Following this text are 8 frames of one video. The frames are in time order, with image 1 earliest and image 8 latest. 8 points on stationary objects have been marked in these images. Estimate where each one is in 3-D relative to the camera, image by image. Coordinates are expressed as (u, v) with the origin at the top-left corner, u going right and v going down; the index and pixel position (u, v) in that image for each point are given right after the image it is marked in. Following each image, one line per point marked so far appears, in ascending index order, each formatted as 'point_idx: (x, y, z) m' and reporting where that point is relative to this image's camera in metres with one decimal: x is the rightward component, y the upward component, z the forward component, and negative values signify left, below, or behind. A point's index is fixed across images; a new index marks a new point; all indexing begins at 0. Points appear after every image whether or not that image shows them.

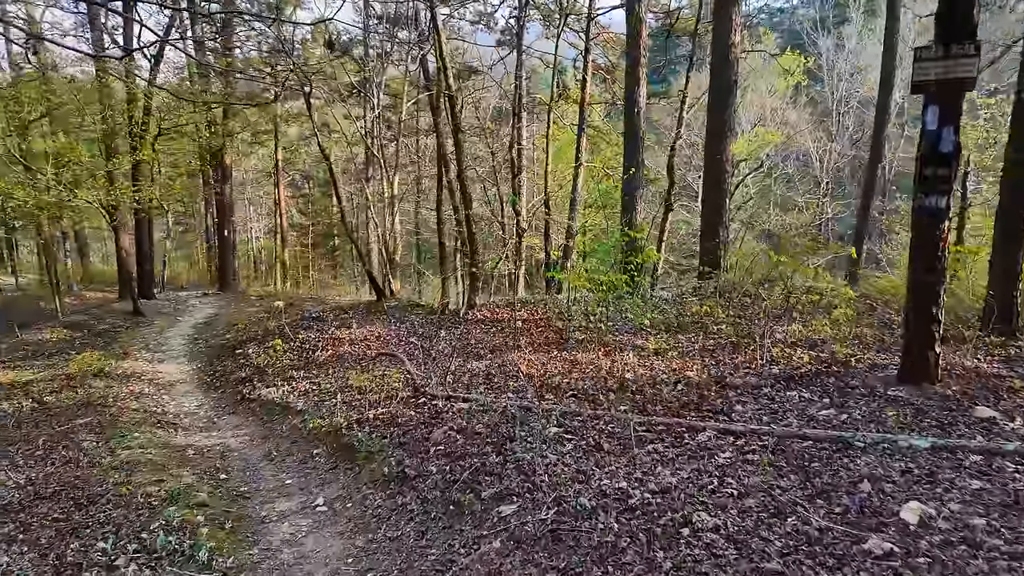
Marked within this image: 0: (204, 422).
0: (-4.4, -1.9, +8.5) m
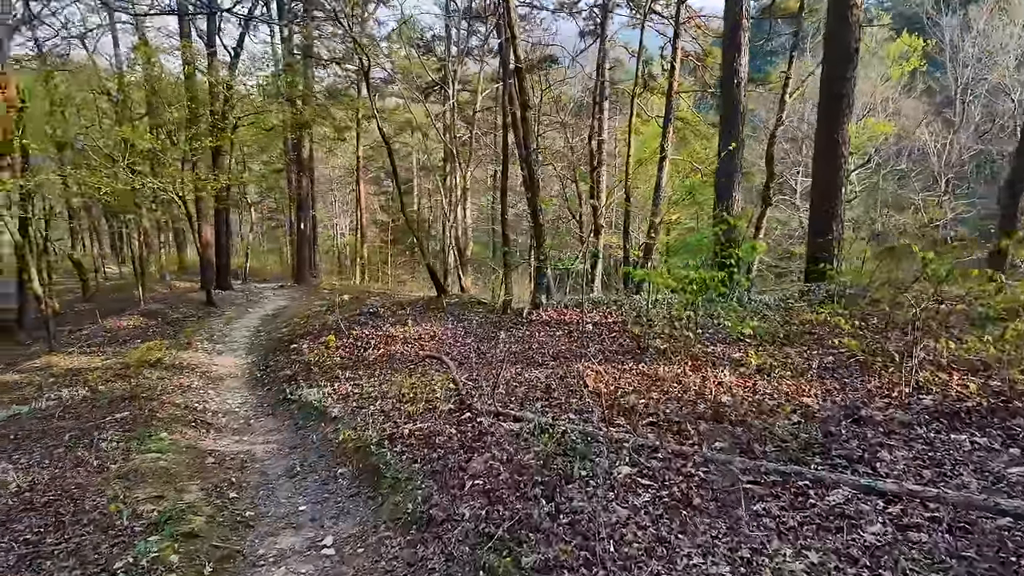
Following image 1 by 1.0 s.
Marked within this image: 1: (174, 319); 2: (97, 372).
0: (-3.6, -1.8, +7.8) m
1: (-9.0, -0.8, +15.9) m
2: (-7.7, -1.6, +11.0) m
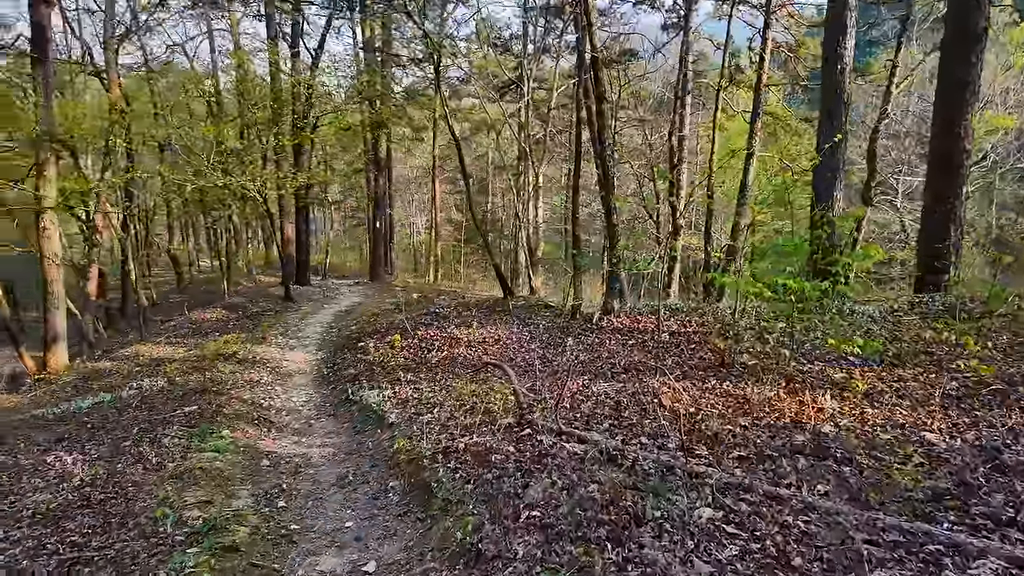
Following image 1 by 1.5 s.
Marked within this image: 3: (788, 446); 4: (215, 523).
0: (-2.8, -1.8, +7.7) m
1: (-7.1, -0.7, +16.4) m
2: (-6.5, -1.4, +11.4) m
3: (+2.1, -1.2, +4.4) m
4: (-2.2, -1.8, +4.4) m
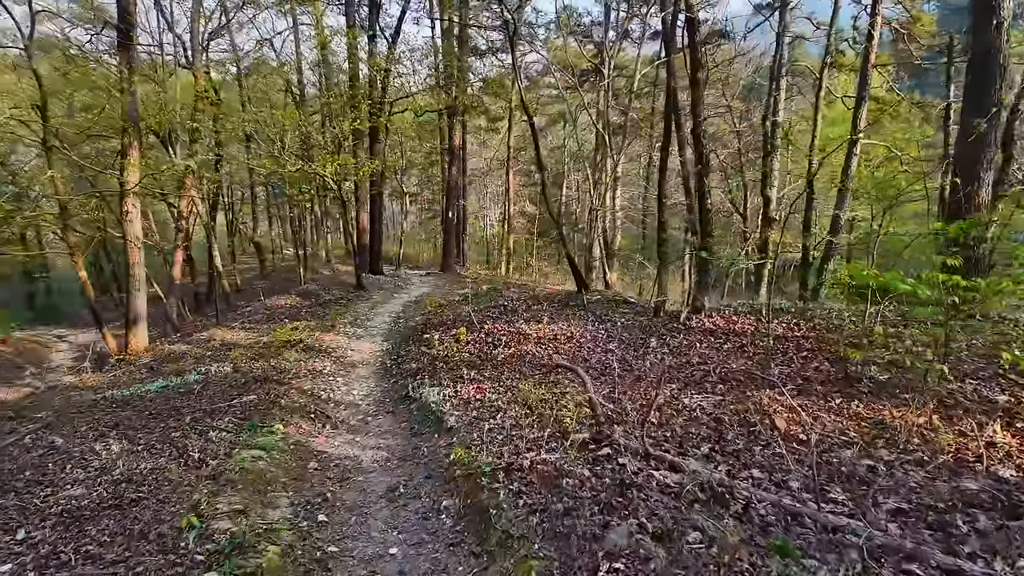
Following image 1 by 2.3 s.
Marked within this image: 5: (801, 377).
0: (-1.9, -1.6, +7.2) m
1: (-5.1, -0.3, +16.3) m
2: (-5.1, -1.2, +11.3) m
3: (+2.5, -1.2, +3.3) m
4: (-1.8, -1.6, +3.9) m
5: (+2.7, -0.8, +5.6) m
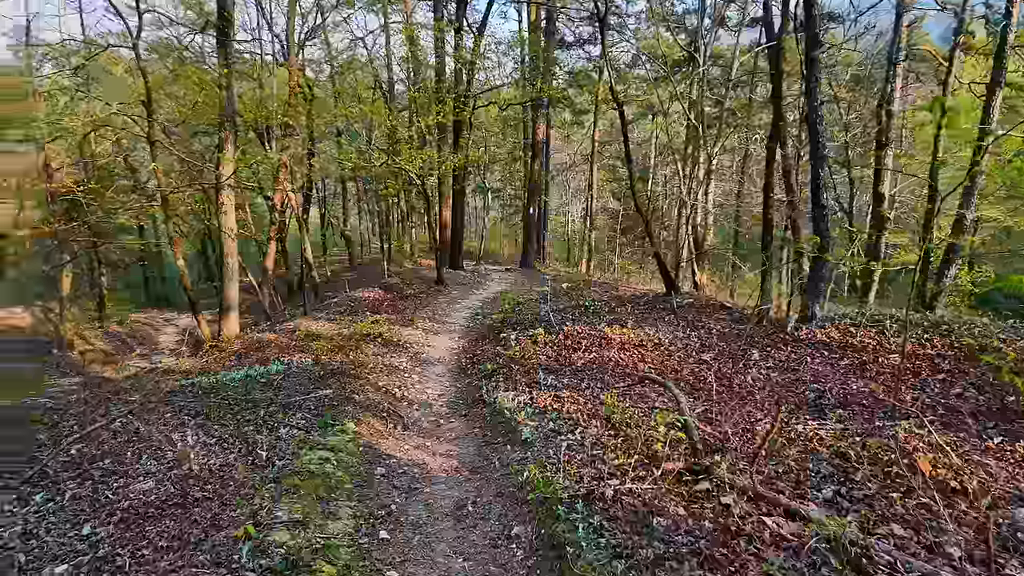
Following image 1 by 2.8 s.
0: (-1.0, -1.6, +6.9) m
1: (-2.9, -0.2, +16.4) m
2: (-3.6, -1.0, +11.4) m
3: (+2.9, -1.3, +2.4) m
4: (-1.3, -1.6, +3.6) m
5: (+3.4, -0.9, +4.6) m
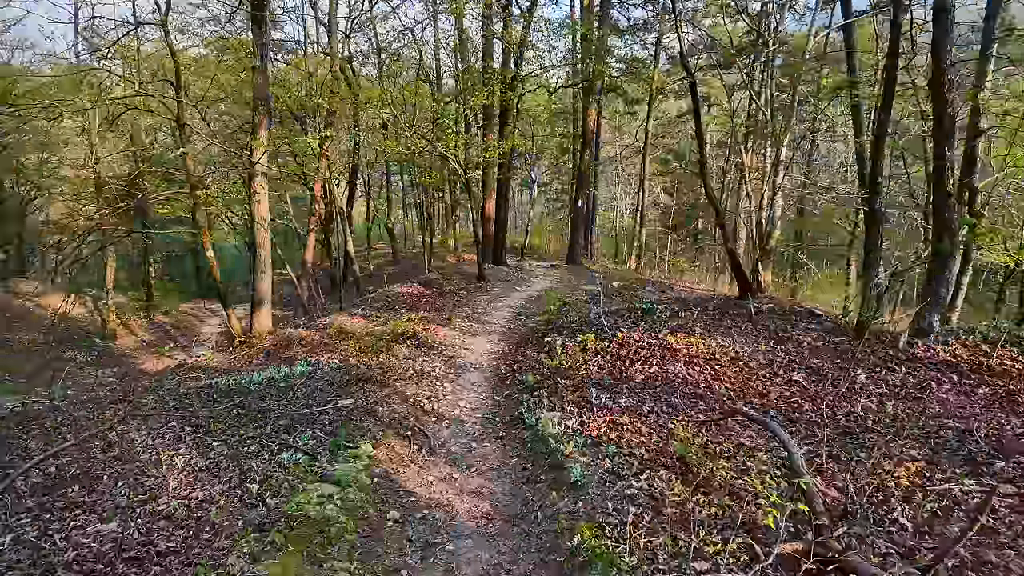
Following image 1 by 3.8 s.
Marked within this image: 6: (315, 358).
0: (-0.5, -1.6, +5.9) m
1: (-1.7, -0.1, +15.4) m
2: (-2.8, -0.9, +10.5) m
3: (+3.0, -1.3, +1.2) m
4: (-1.1, -1.6, +2.6) m
5: (+3.7, -1.0, +3.3) m
6: (-3.2, -1.1, +9.5) m
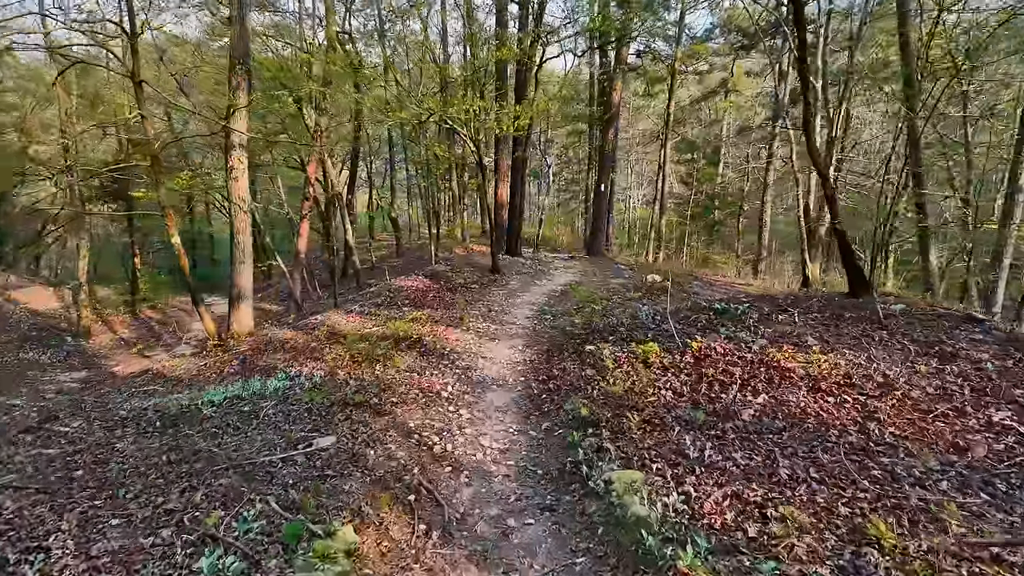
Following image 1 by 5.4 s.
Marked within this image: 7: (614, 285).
0: (-0.1, -1.5, +3.9) m
1: (-1.3, +0.1, +13.5) m
2: (-2.4, -0.8, +8.6) m
3: (+3.3, -1.4, -0.8) m
4: (-0.8, -1.6, +0.7) m
5: (+4.0, -1.0, +1.3) m
6: (-2.8, -1.1, +7.6) m
7: (+2.2, +0.1, +12.6) m
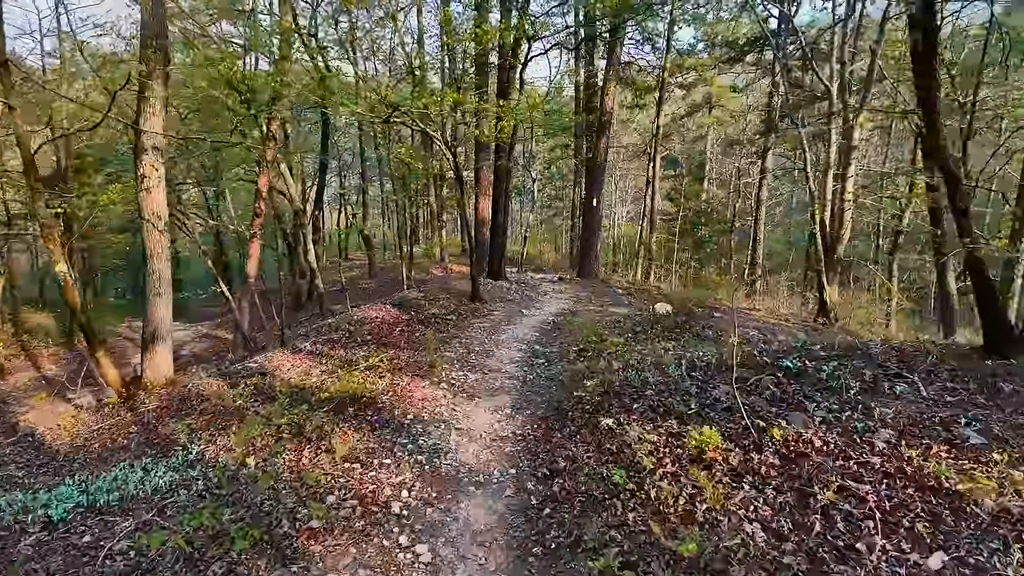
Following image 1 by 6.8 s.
0: (-0.2, -1.9, +1.9) m
1: (-1.6, -0.5, +11.4) m
2: (-2.6, -1.3, +6.5) m
3: (+3.4, -1.6, -2.8) m
4: (-0.7, -1.9, -1.4) m
5: (+4.1, -1.3, -0.6) m
6: (-2.9, -1.5, +5.5) m
7: (+1.9, -0.5, +10.6) m
